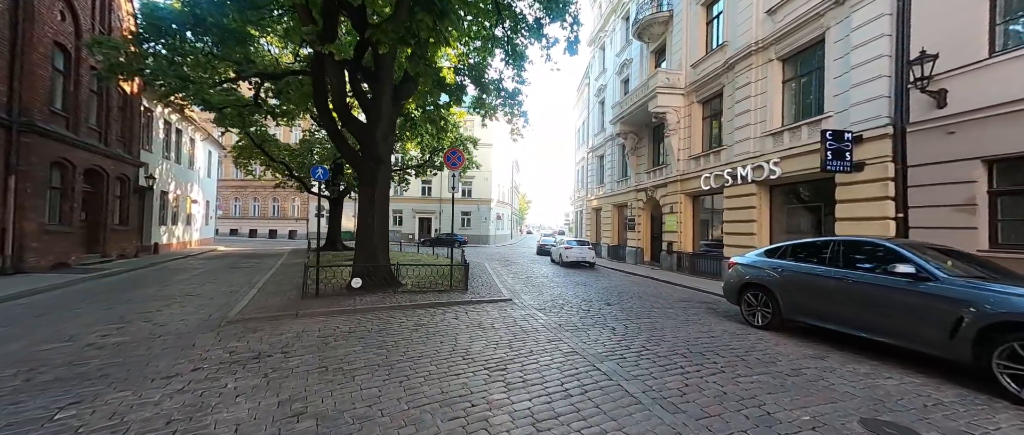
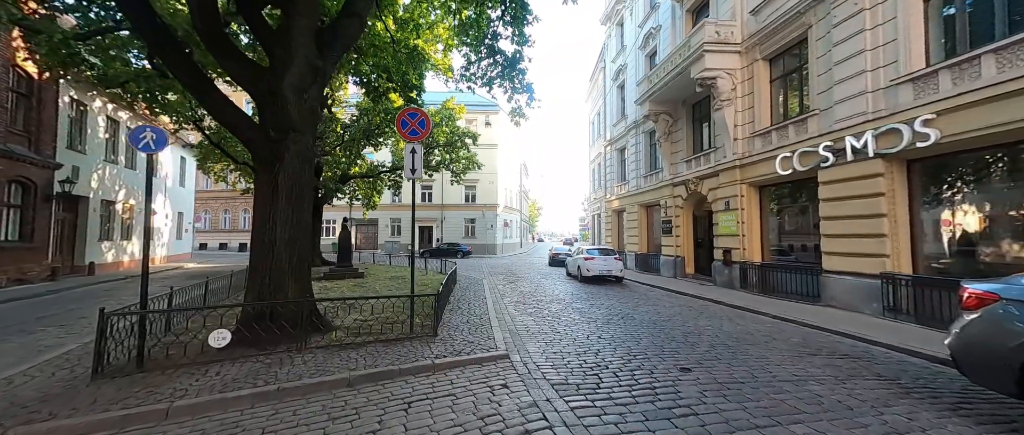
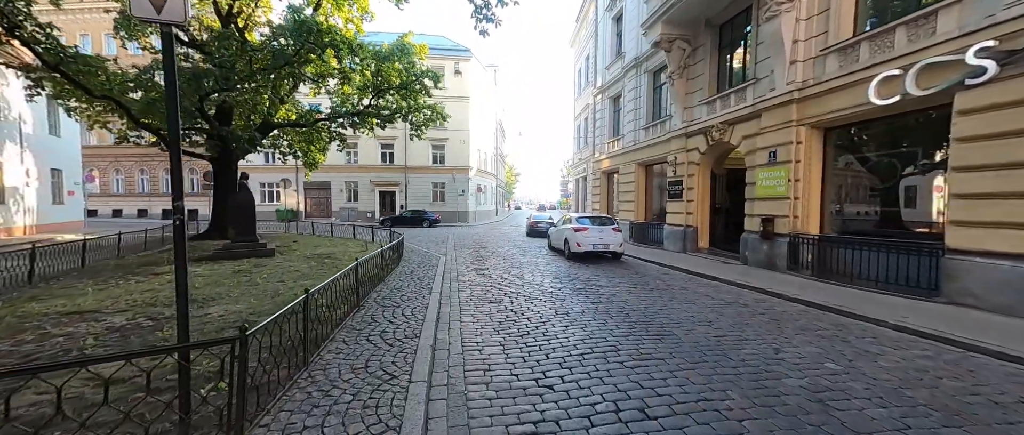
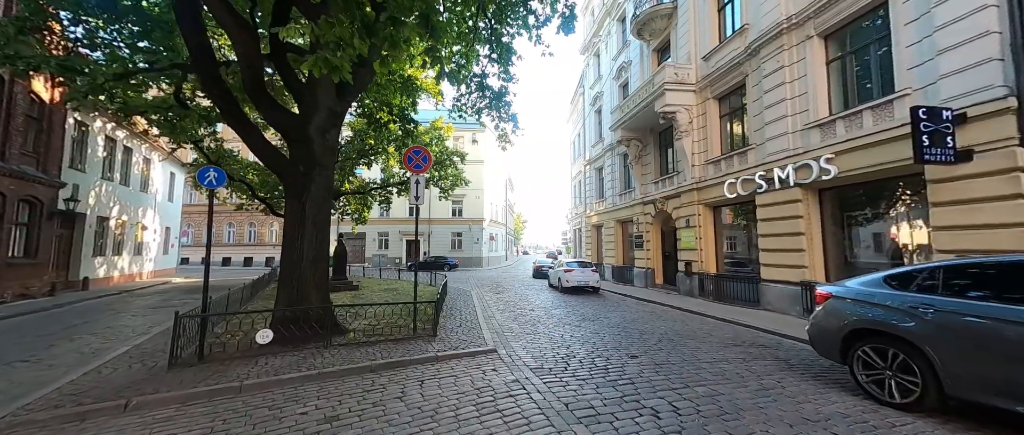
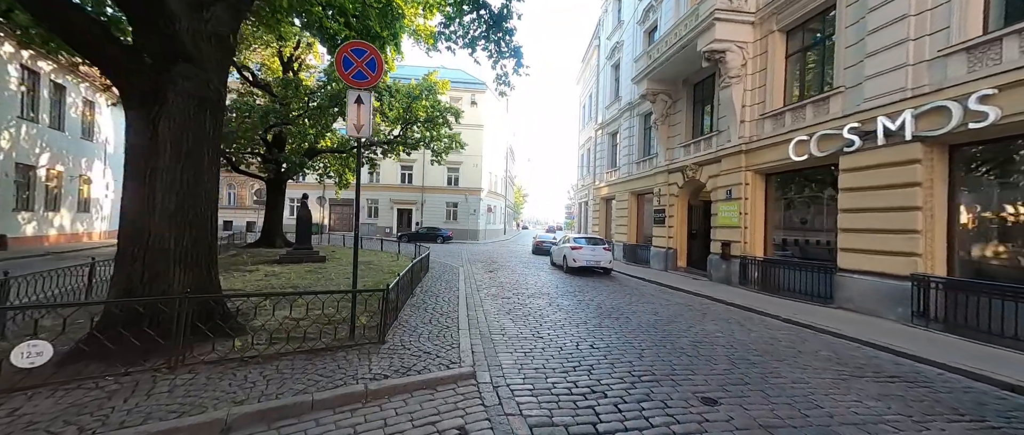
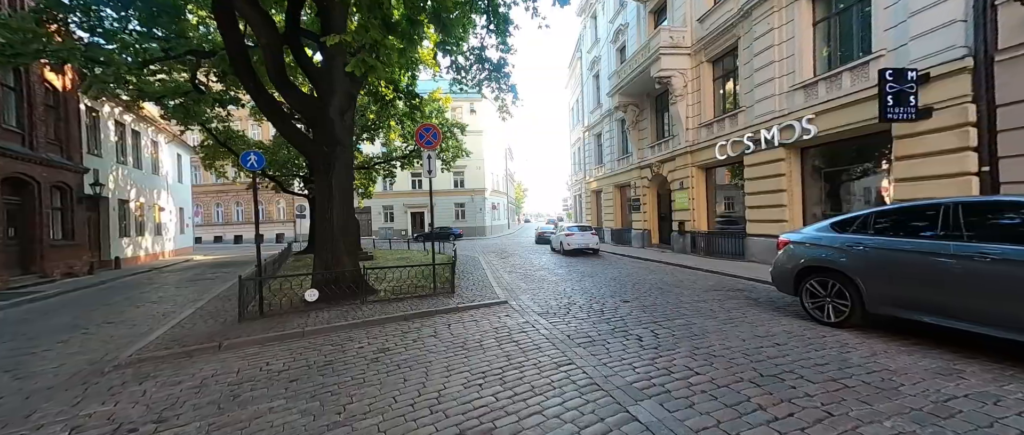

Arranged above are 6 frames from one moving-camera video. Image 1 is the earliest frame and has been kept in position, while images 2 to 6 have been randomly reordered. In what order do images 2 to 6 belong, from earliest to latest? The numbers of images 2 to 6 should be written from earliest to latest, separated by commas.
6, 4, 2, 5, 3
